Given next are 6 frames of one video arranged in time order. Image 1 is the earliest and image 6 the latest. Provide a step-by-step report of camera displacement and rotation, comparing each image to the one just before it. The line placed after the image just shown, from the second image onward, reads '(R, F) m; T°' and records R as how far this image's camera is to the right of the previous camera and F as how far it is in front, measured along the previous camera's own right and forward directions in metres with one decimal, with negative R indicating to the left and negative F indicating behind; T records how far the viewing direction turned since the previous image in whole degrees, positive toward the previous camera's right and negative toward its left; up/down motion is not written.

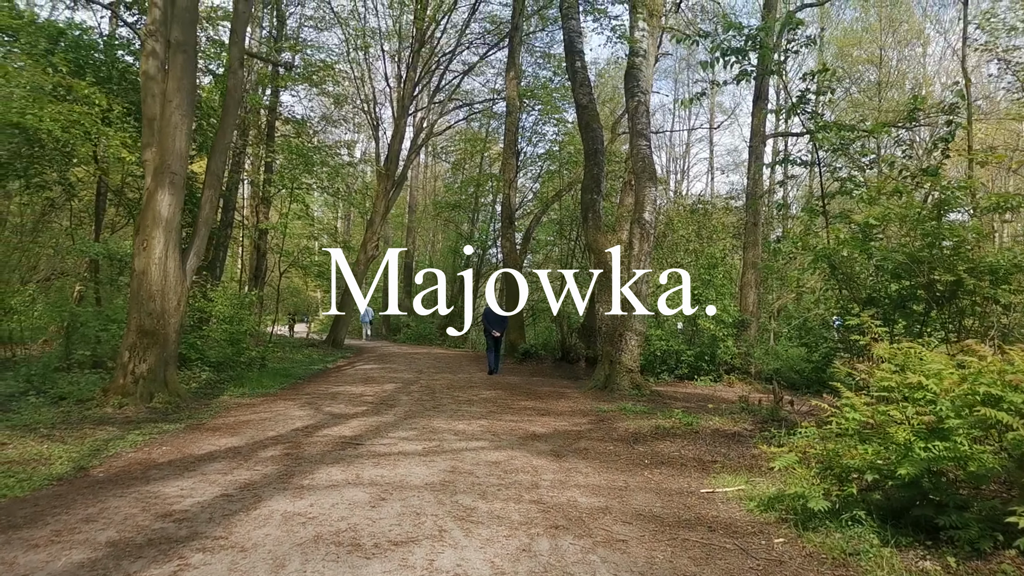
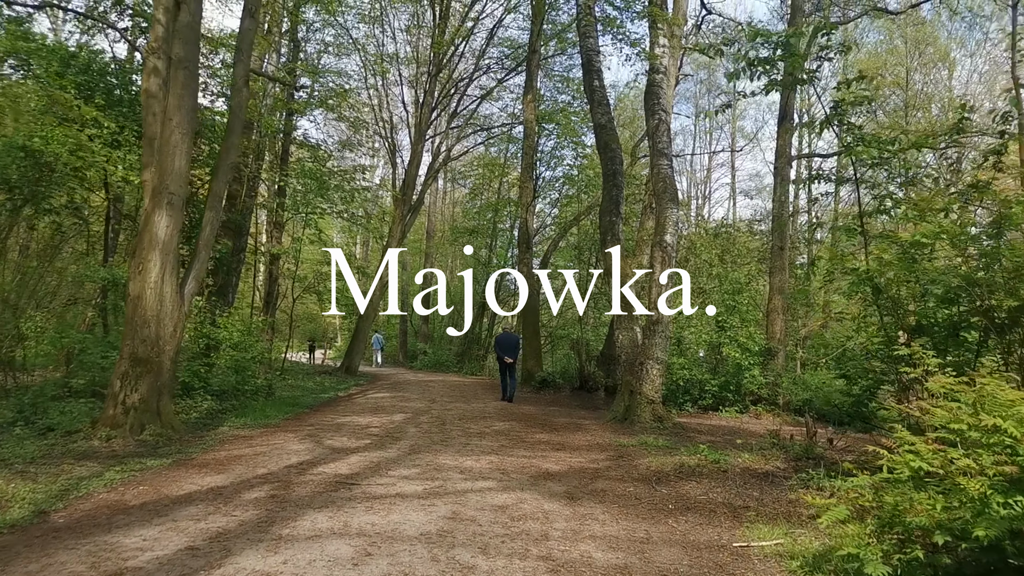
(+0.1, +0.5) m; -2°
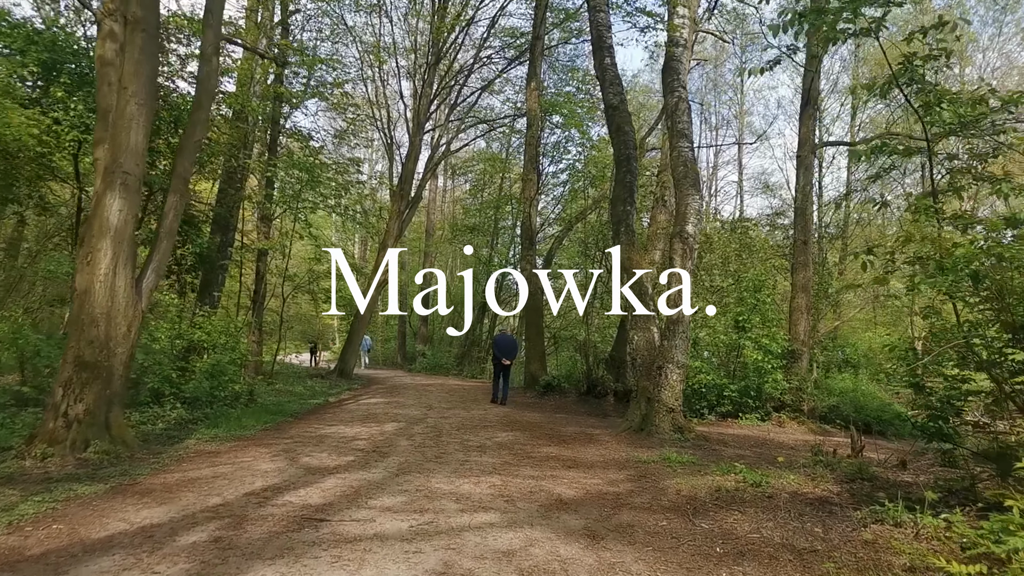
(0.0, +1.0) m; 0°
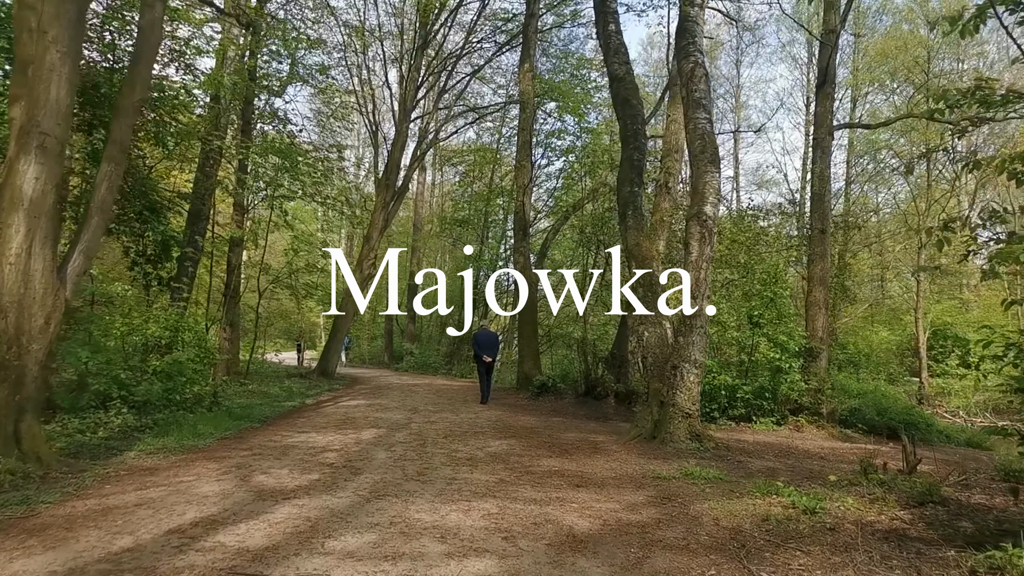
(-0.1, +1.0) m; +1°
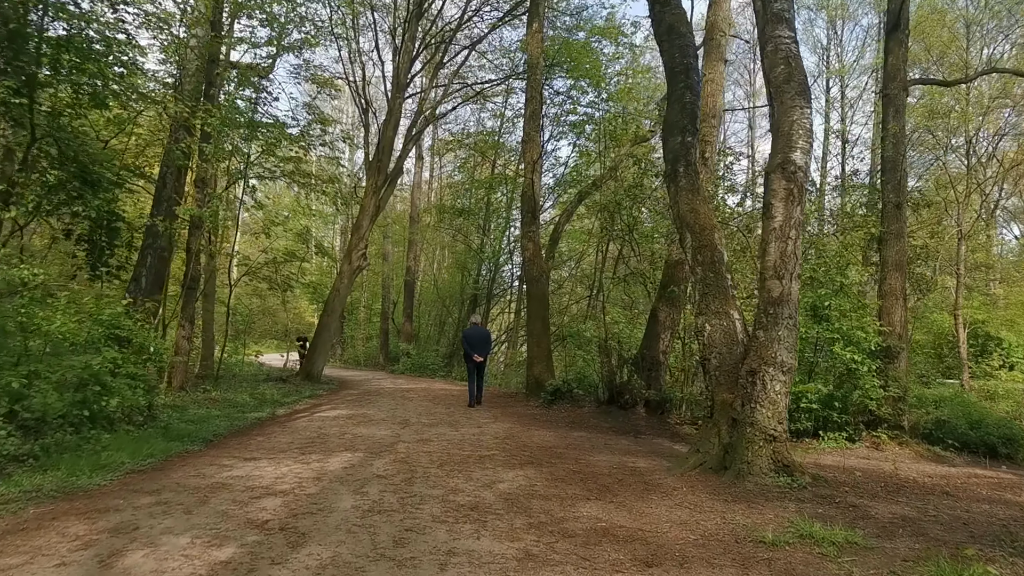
(-0.1, +2.0) m; 0°
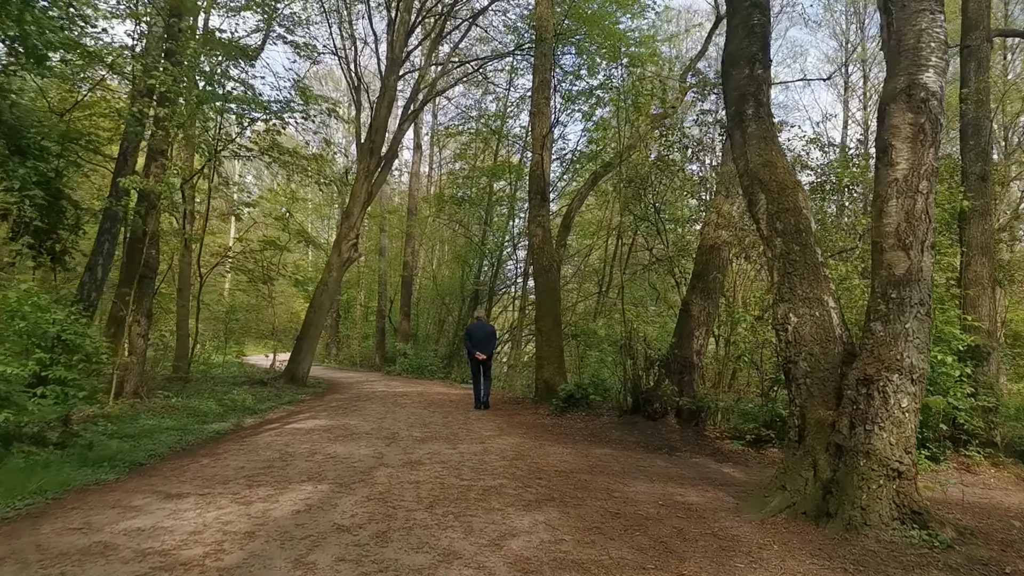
(-0.1, +1.6) m; 0°
